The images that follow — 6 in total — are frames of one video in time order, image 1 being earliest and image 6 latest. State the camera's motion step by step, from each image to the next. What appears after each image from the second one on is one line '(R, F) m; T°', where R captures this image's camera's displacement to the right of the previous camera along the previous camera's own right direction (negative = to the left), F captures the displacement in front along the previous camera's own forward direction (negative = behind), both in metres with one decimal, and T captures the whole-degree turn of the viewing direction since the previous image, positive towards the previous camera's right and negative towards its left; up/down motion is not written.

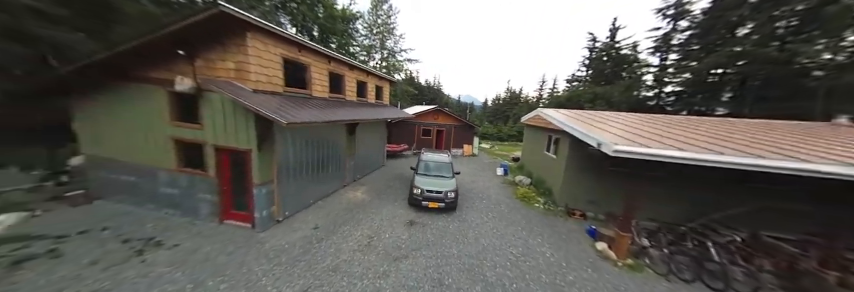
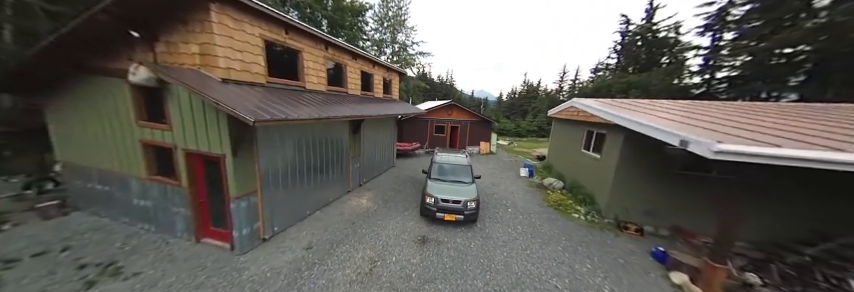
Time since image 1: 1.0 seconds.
(0.0, +1.1) m; -4°
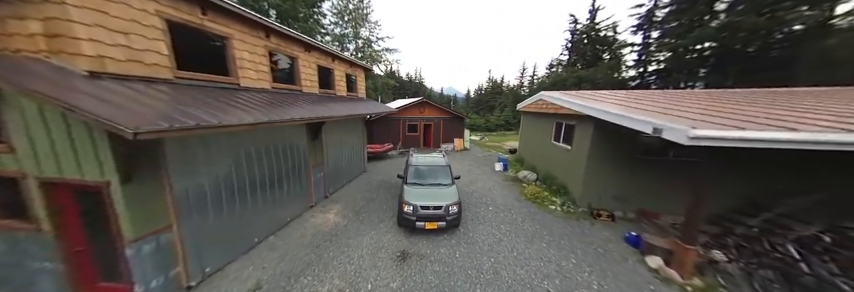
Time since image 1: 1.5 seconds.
(0.0, +0.6) m; +8°
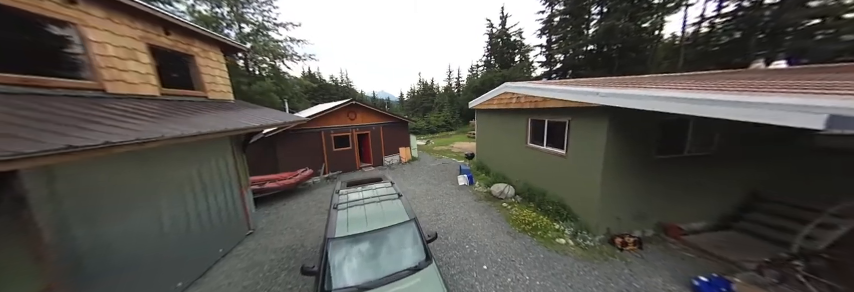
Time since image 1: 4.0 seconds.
(+0.1, +3.0) m; +18°
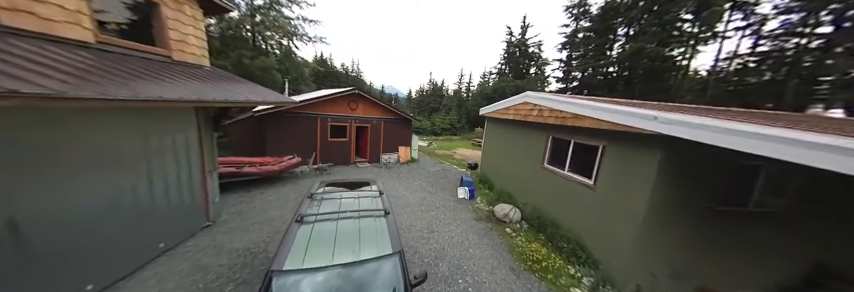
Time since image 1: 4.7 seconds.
(0.0, +0.8) m; 0°
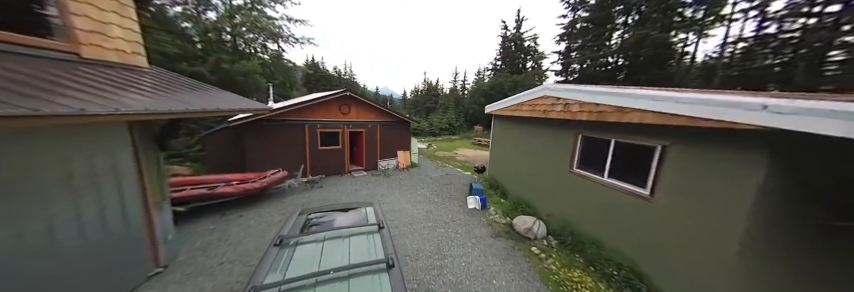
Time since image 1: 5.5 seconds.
(-0.2, +0.9) m; +1°
